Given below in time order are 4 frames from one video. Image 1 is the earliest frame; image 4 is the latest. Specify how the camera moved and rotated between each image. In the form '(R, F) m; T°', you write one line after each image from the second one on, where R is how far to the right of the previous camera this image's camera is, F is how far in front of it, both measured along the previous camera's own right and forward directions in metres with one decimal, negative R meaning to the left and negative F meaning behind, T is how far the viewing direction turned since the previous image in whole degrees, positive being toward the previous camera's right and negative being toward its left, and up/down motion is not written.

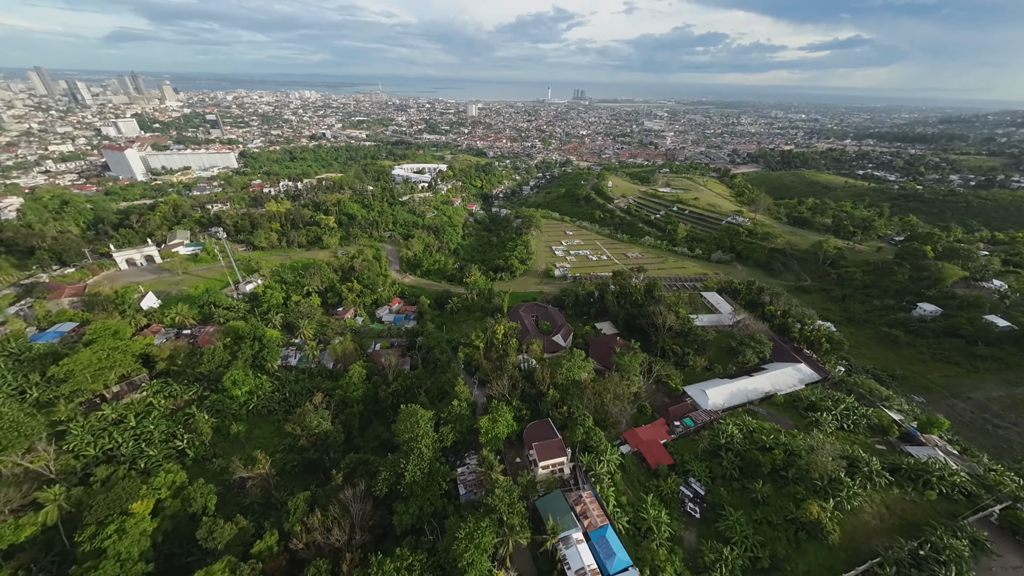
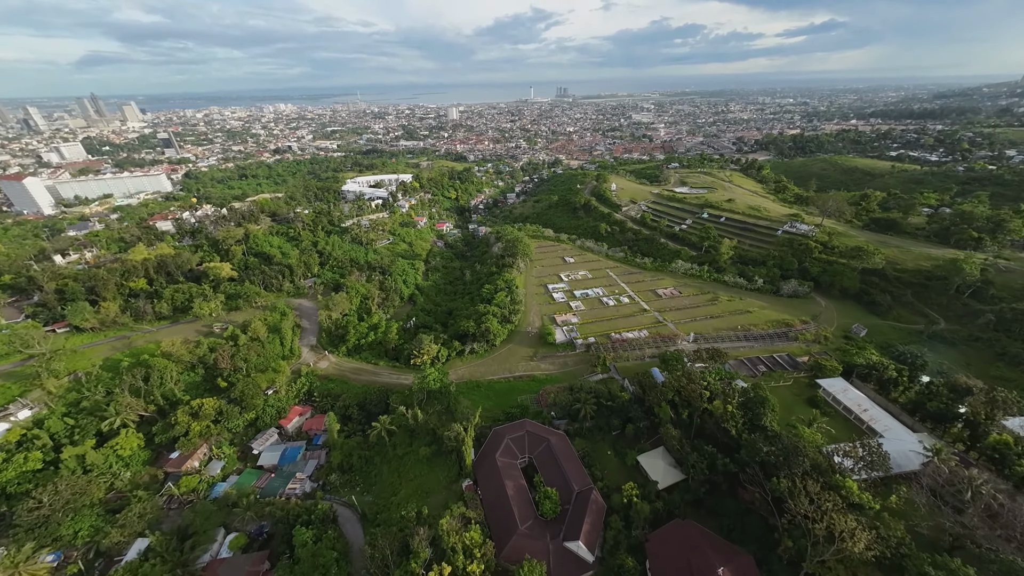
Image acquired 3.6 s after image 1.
(+2.5, +21.1) m; +1°
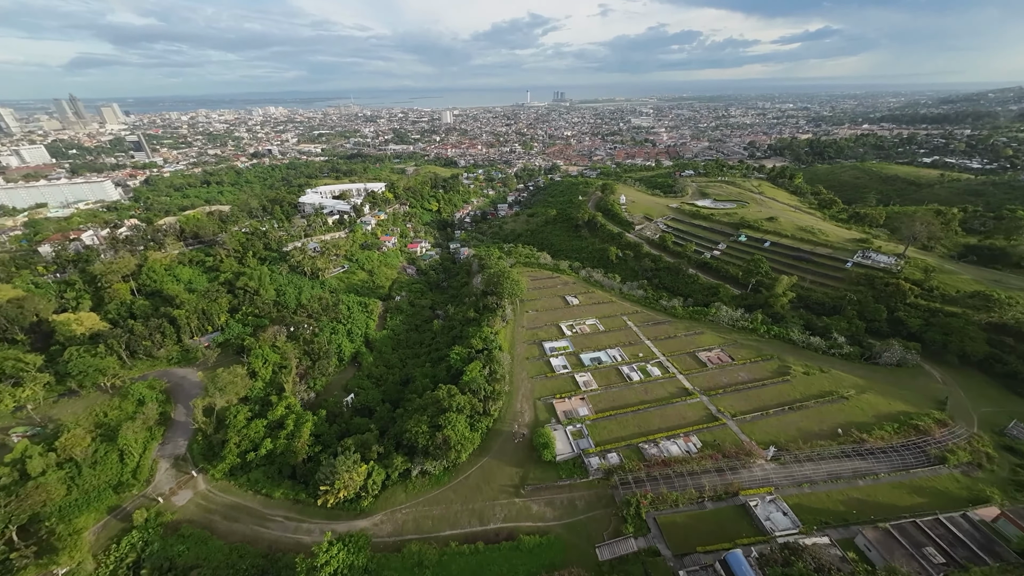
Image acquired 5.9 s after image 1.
(+1.6, +13.7) m; +1°
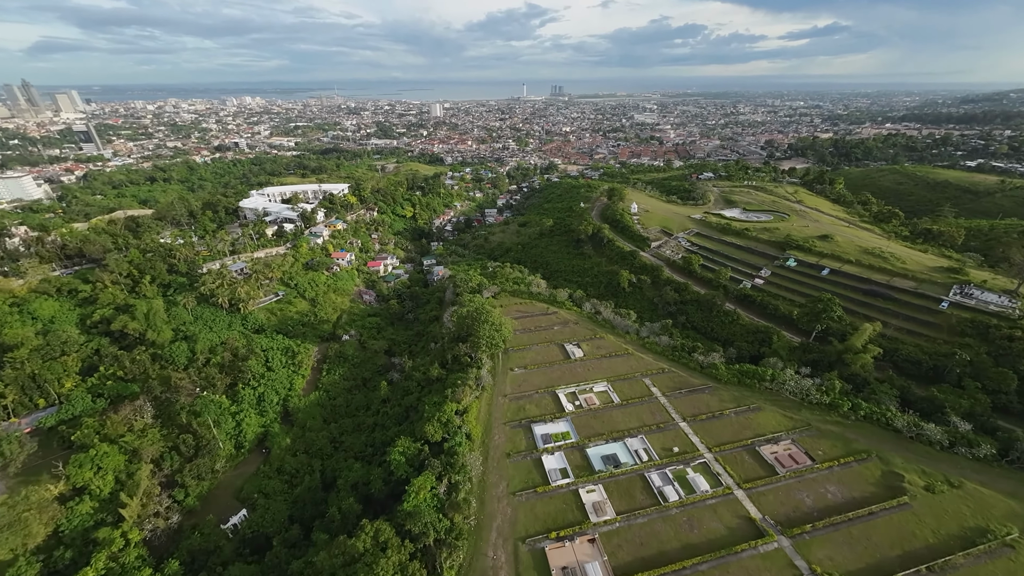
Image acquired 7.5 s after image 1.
(+1.4, +10.7) m; +1°
